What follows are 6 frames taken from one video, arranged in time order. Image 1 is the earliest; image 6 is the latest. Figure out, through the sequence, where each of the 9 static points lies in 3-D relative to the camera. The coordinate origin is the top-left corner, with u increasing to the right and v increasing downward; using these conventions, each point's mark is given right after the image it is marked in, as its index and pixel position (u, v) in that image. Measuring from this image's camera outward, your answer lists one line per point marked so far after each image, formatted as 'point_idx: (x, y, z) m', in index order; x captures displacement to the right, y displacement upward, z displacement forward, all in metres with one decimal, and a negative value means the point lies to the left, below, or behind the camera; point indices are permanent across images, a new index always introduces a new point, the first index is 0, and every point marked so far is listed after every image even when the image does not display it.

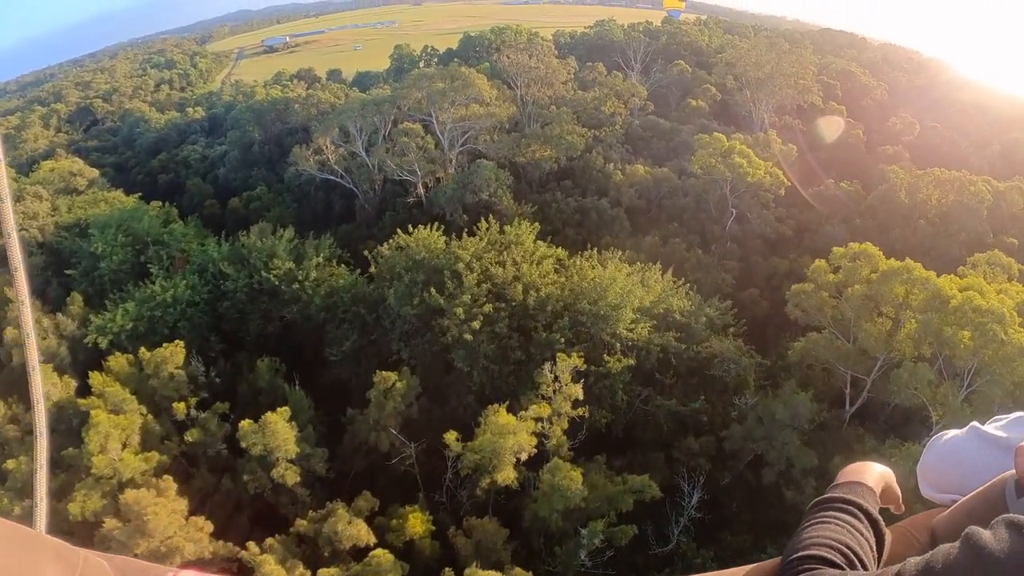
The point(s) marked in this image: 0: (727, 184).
0: (+6.6, +3.2, +19.4) m
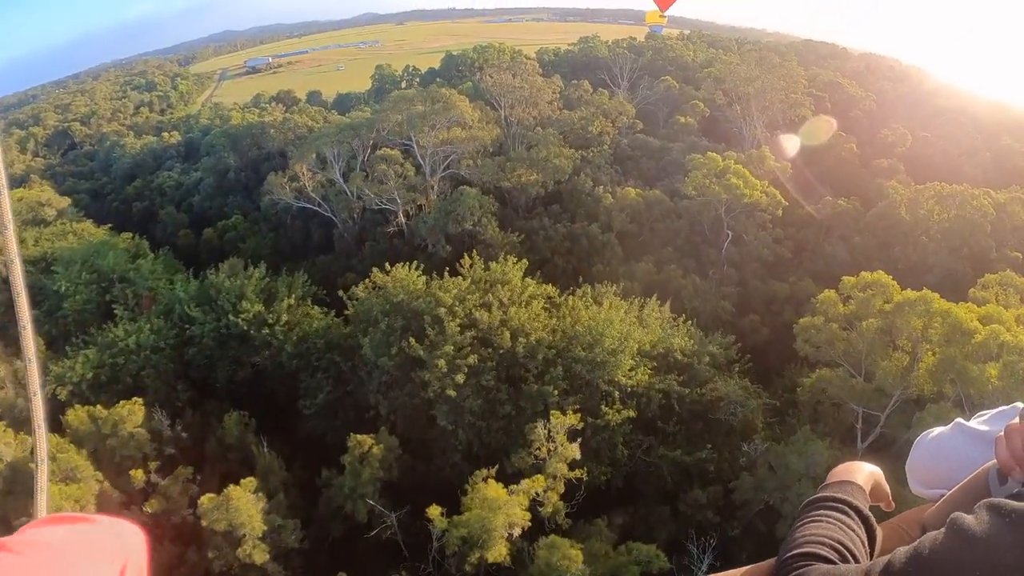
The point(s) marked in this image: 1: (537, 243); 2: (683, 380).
0: (+6.2, +2.4, +18.5) m
1: (+0.7, +1.3, +18.9) m
2: (+3.3, -1.8, +12.2) m
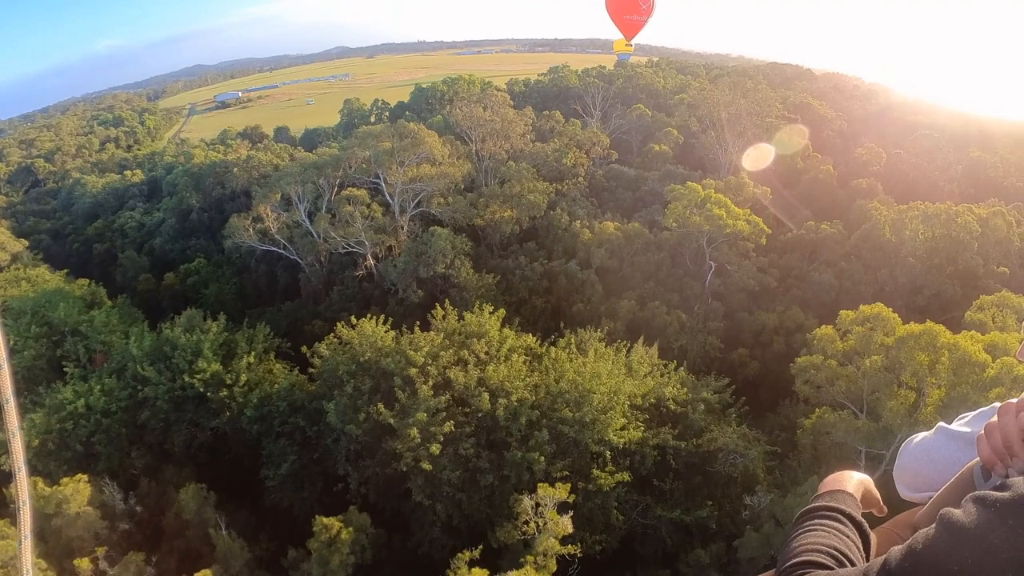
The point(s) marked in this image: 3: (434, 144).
0: (+5.4, +1.5, +17.9) m
1: (0.0, +0.1, +18.1) m
2: (+3.0, -2.6, +11.3) m
3: (-2.4, +4.4, +19.2) m
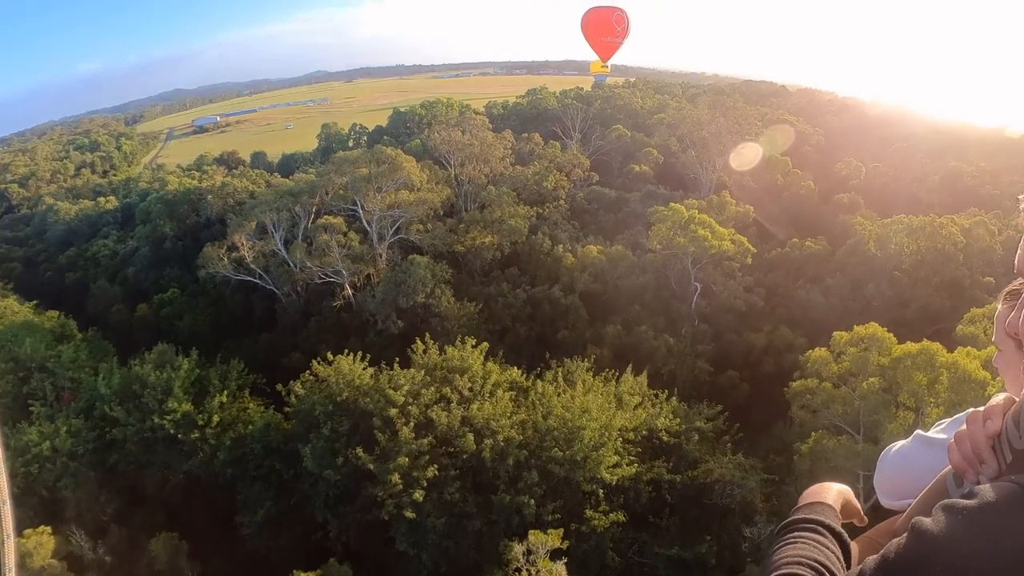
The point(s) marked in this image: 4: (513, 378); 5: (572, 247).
0: (+4.9, +0.8, +17.6) m
1: (-0.5, -0.6, +17.6) m
2: (+2.7, -3.1, +10.8) m
3: (-3.0, +3.5, +18.8) m
4: (0.0, -1.6, +10.8) m
5: (+1.8, +1.3, +19.1) m
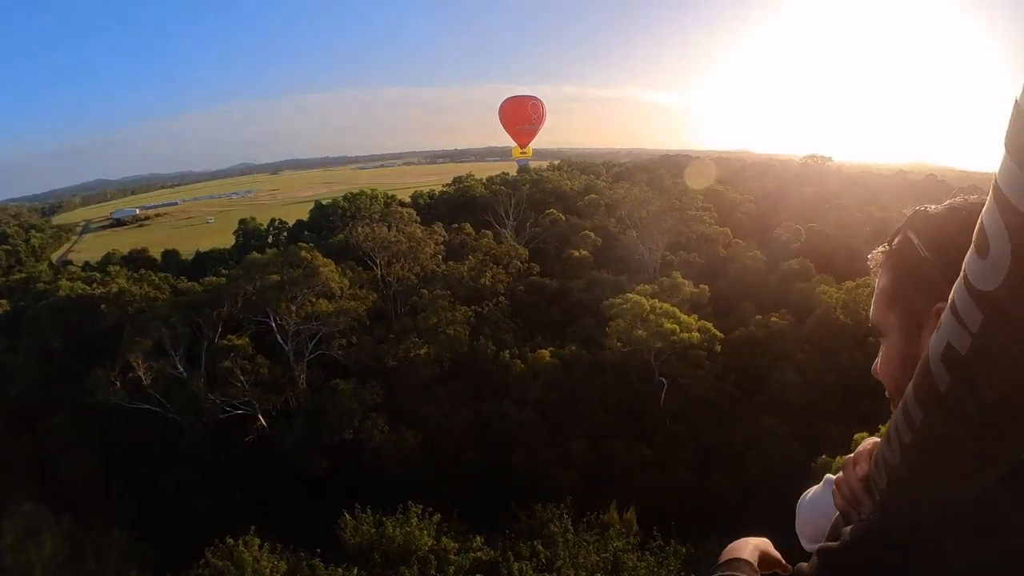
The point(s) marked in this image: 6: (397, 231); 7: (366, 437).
0: (+3.5, -1.6, +15.8) m
1: (-1.7, -3.4, +15.0) m
2: (+2.4, -4.7, +8.4) m
3: (-4.7, +0.3, +16.4) m
4: (-0.5, -3.4, +8.2) m
5: (+0.3, -1.6, +17.0) m
6: (-3.6, +1.8, +19.7) m
7: (-3.3, -3.2, +14.2) m
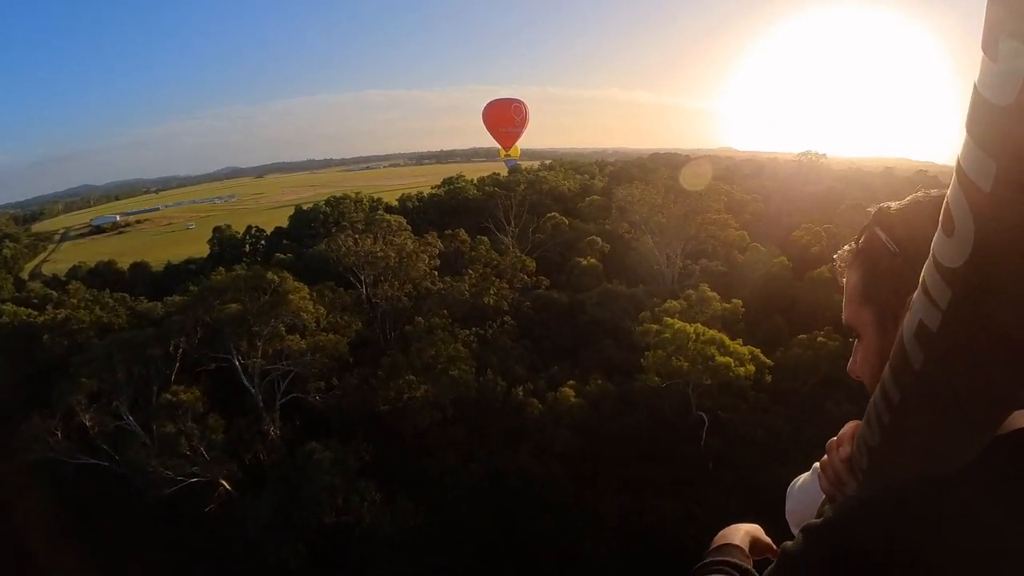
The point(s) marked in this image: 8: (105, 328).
0: (+3.8, -2.0, +13.2) m
1: (-1.3, -4.0, +12.3) m
2: (+2.9, -5.2, +5.8) m
3: (-4.5, -0.3, +13.7) m
4: (+0.1, -4.0, +5.6) m
5: (+0.5, -2.1, +14.4) m
6: (-3.5, +1.2, +17.0) m
7: (-2.9, -3.8, +11.5) m
8: (-12.5, -1.4, +18.9) m
